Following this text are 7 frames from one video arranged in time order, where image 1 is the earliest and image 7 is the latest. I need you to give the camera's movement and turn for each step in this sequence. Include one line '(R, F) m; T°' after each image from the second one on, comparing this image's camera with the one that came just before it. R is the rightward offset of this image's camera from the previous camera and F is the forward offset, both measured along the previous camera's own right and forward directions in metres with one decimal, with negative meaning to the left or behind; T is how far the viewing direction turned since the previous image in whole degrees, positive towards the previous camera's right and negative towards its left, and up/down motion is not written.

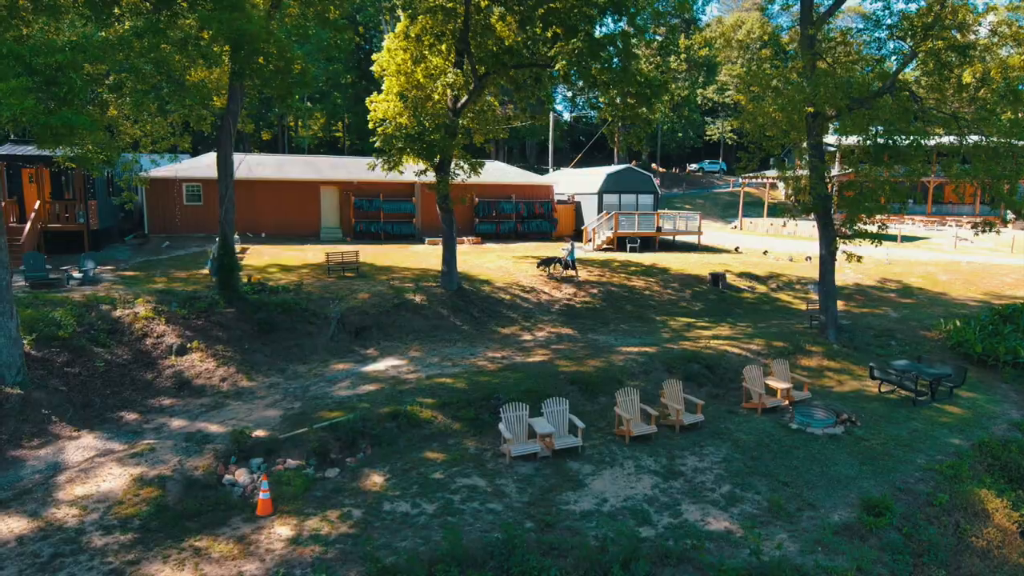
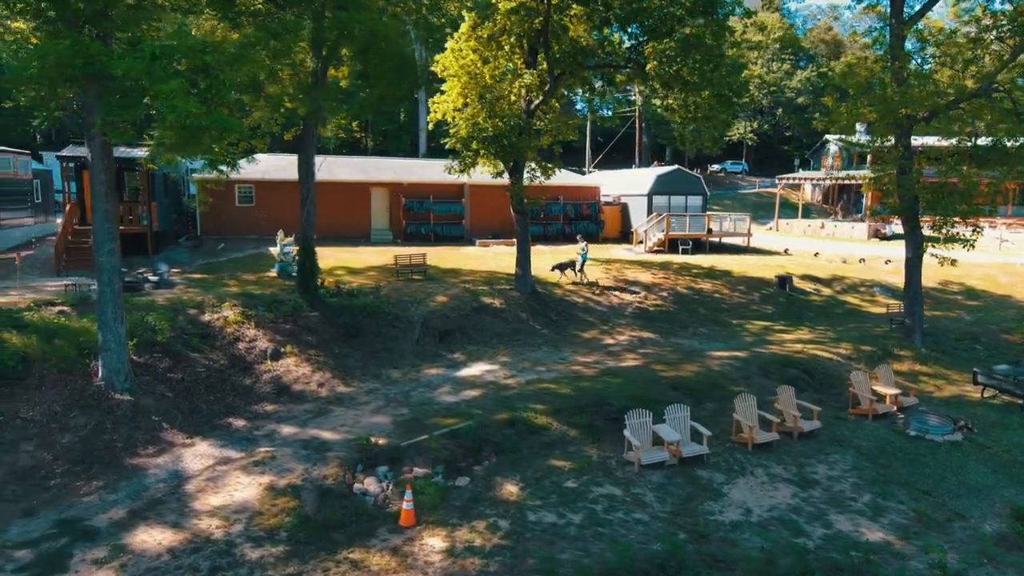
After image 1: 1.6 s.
(-2.4, +0.2) m; 0°
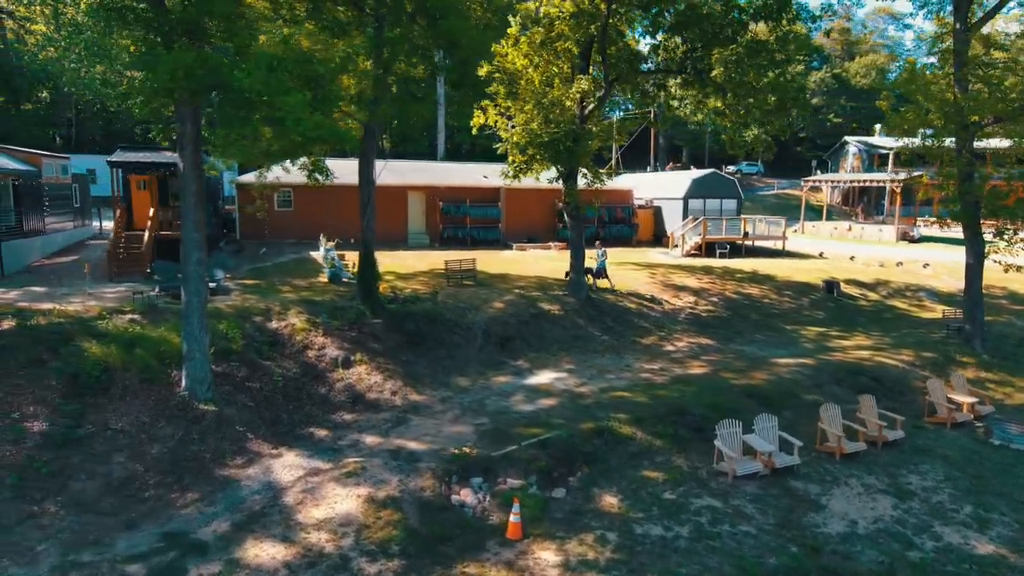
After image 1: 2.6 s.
(-1.7, +0.1) m; 0°
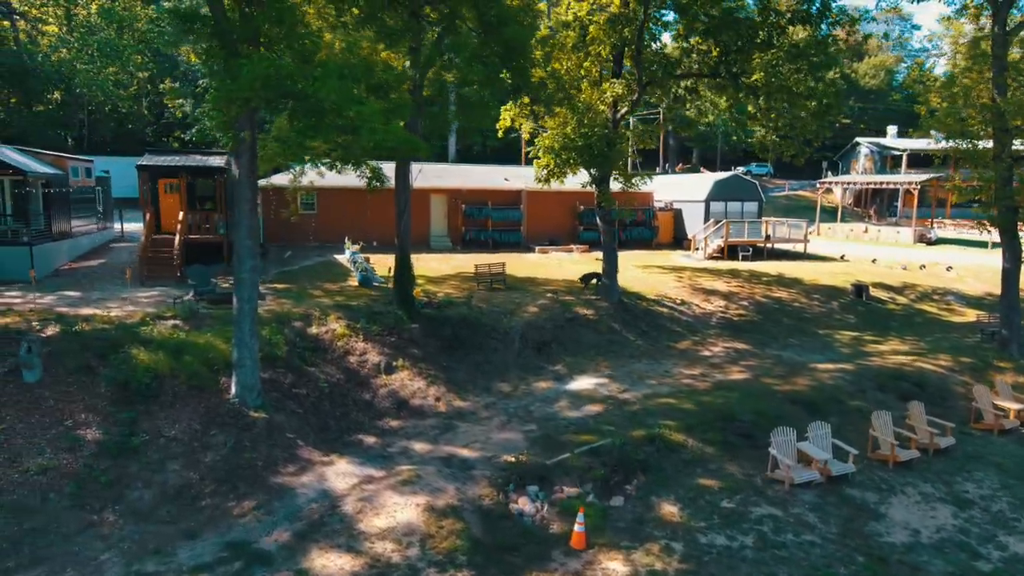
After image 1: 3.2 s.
(-1.0, 0.0) m; 0°
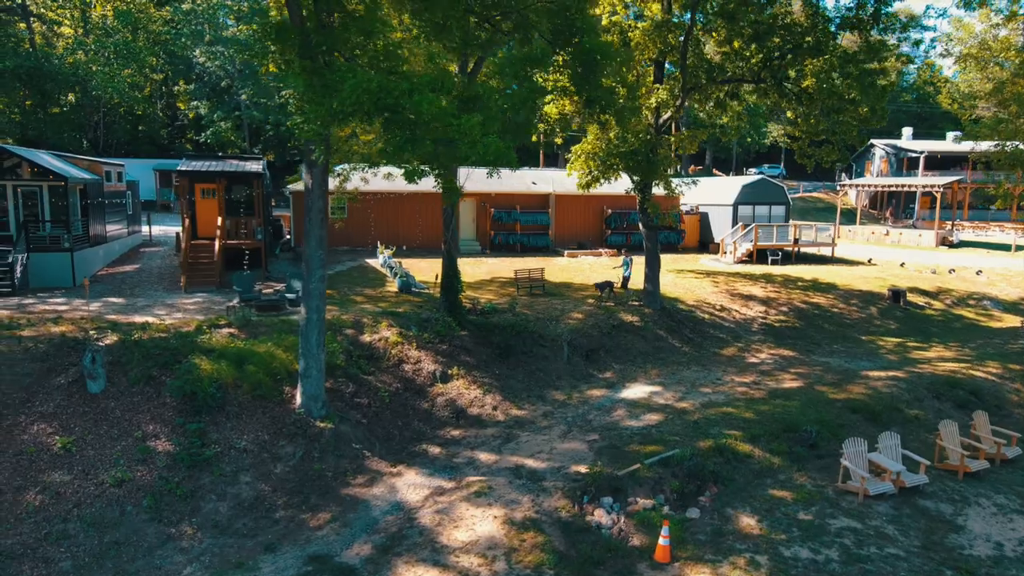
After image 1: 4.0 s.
(-1.3, +0.1) m; 0°
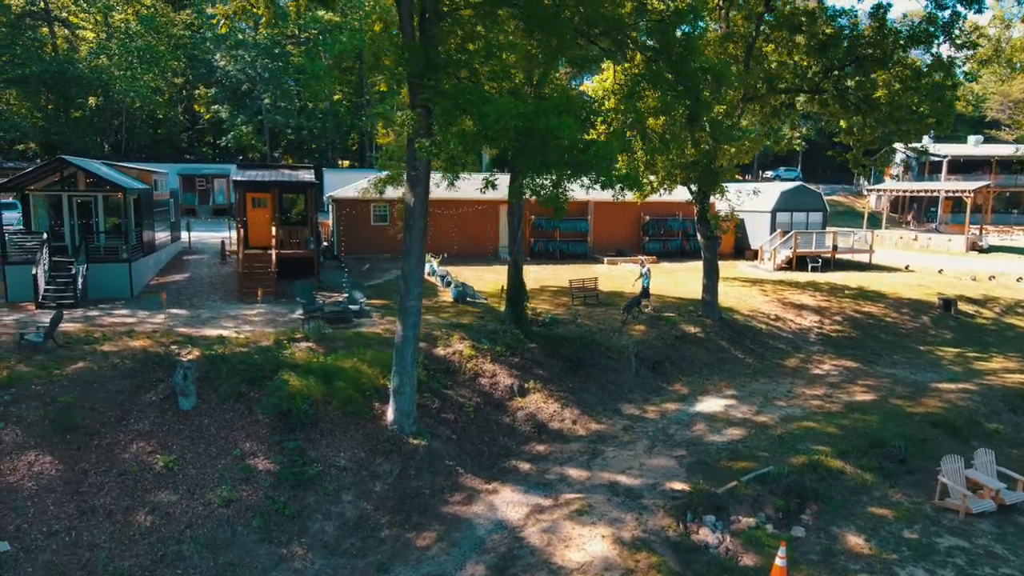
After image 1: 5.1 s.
(-1.9, 0.0) m; 0°
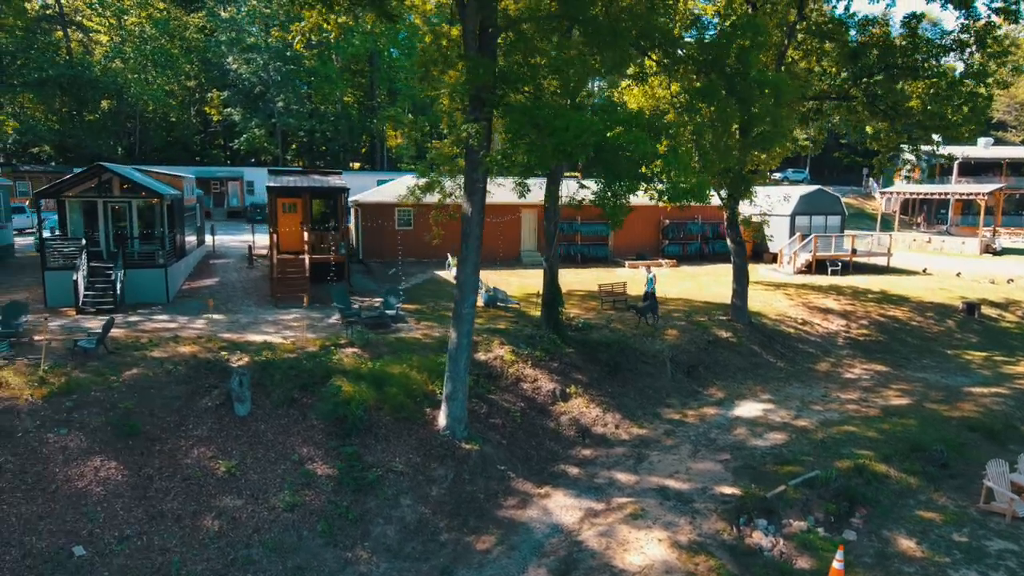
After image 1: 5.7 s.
(-1.0, -0.2) m; 0°
